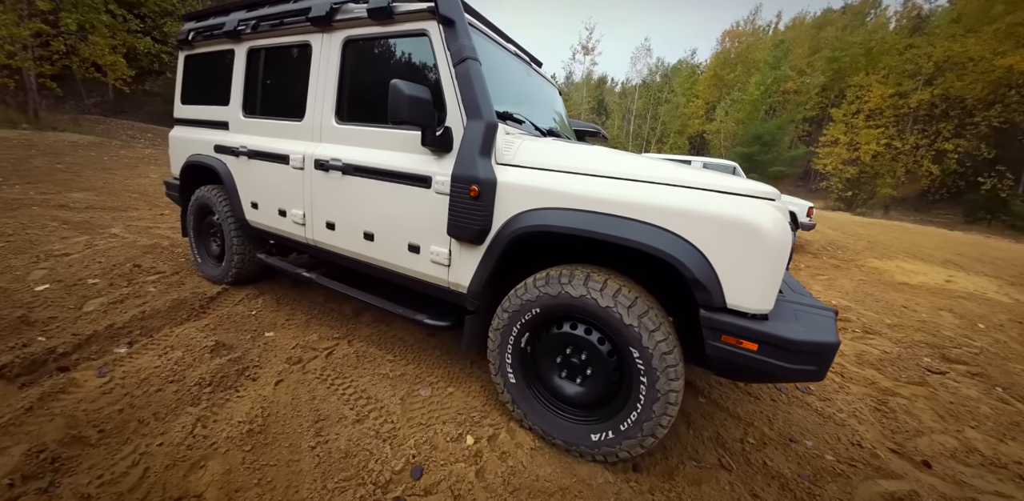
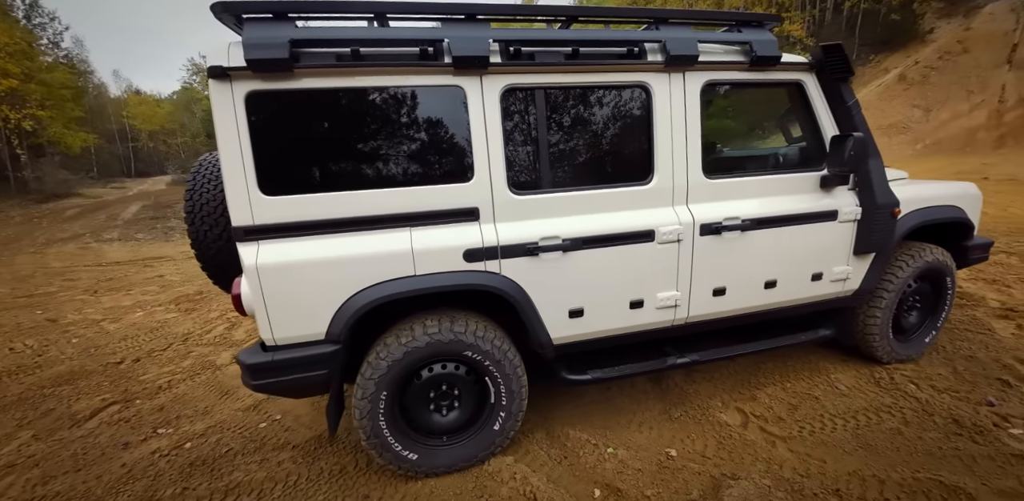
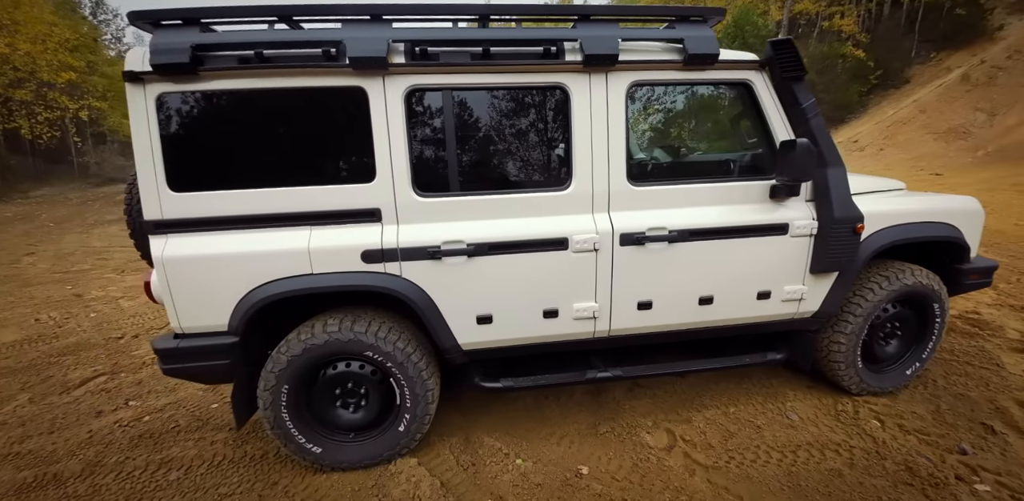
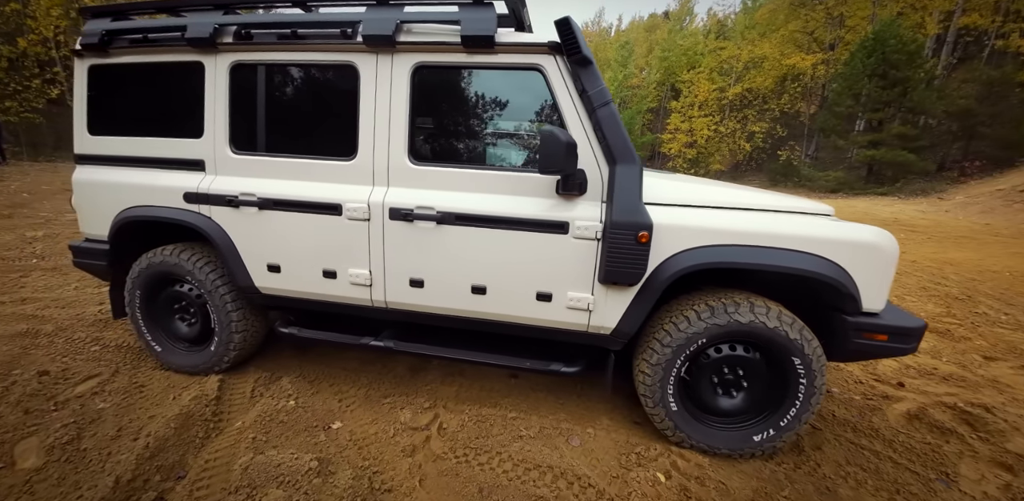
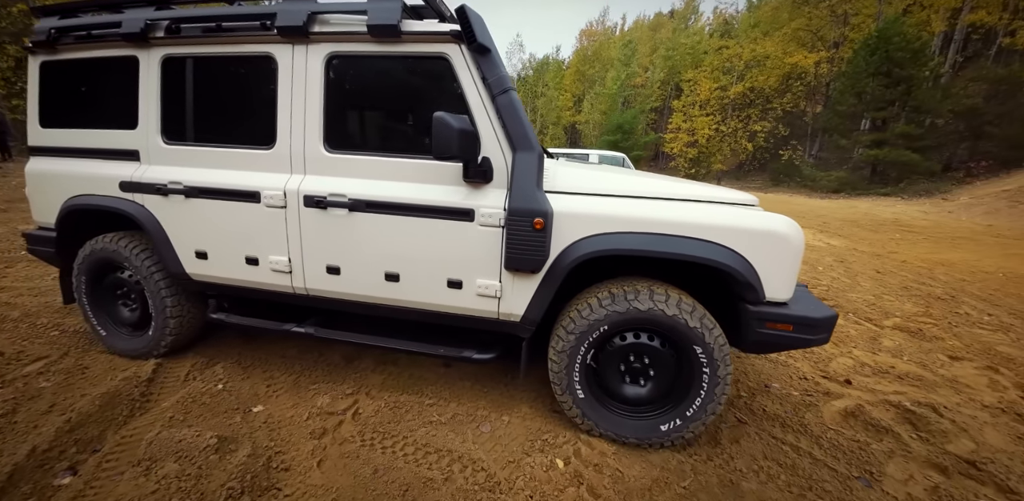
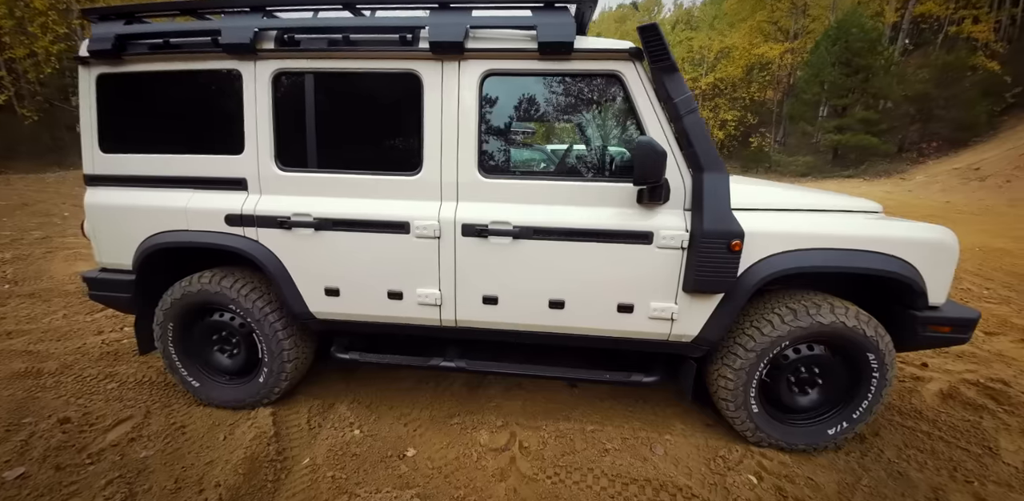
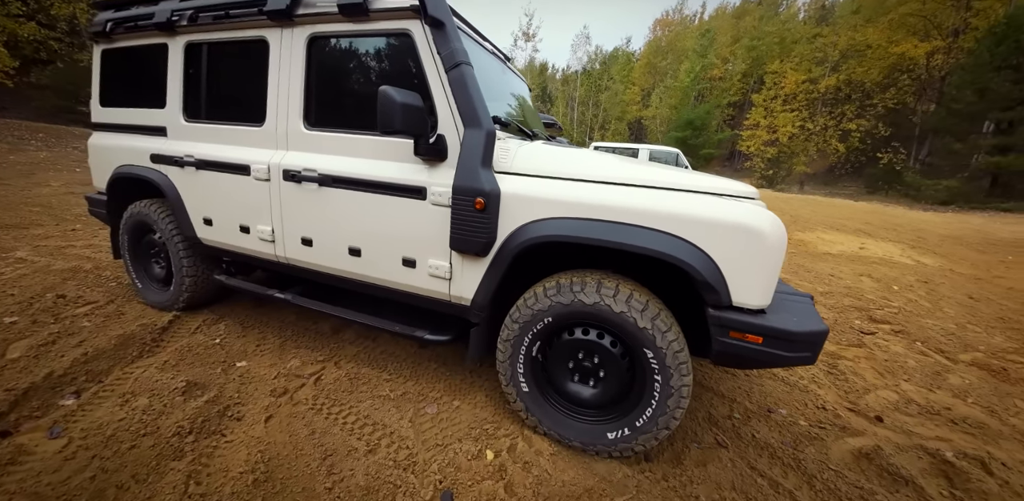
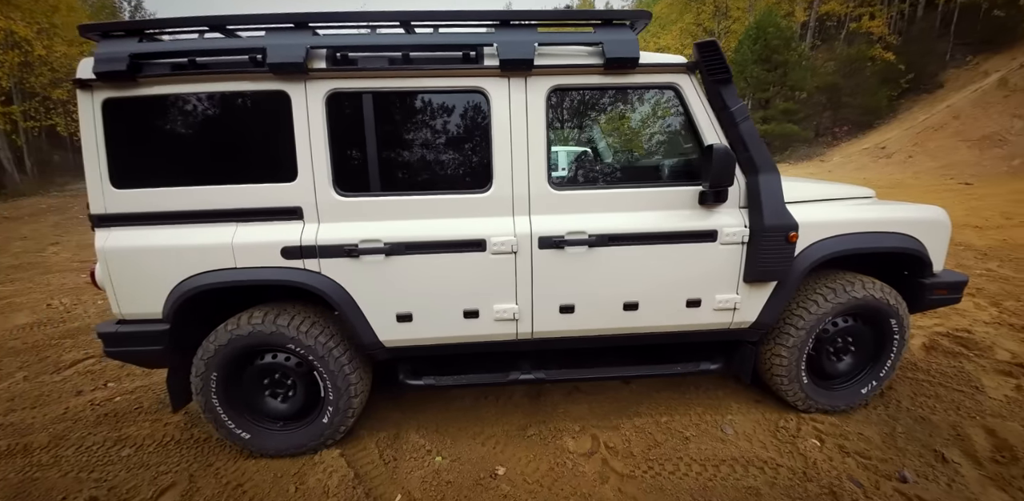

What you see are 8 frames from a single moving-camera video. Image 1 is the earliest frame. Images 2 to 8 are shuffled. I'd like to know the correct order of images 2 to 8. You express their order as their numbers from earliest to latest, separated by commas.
7, 5, 4, 6, 8, 3, 2
